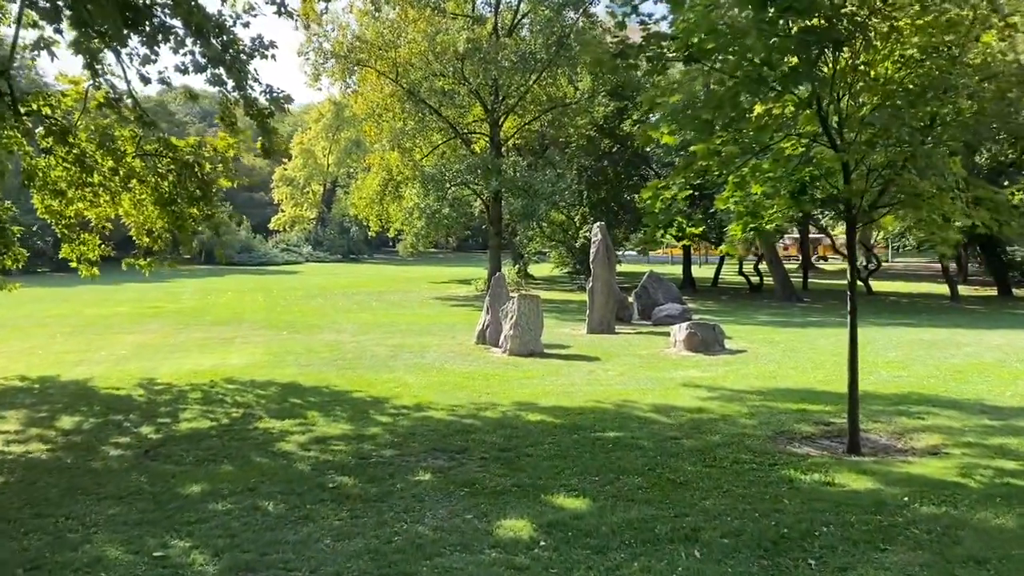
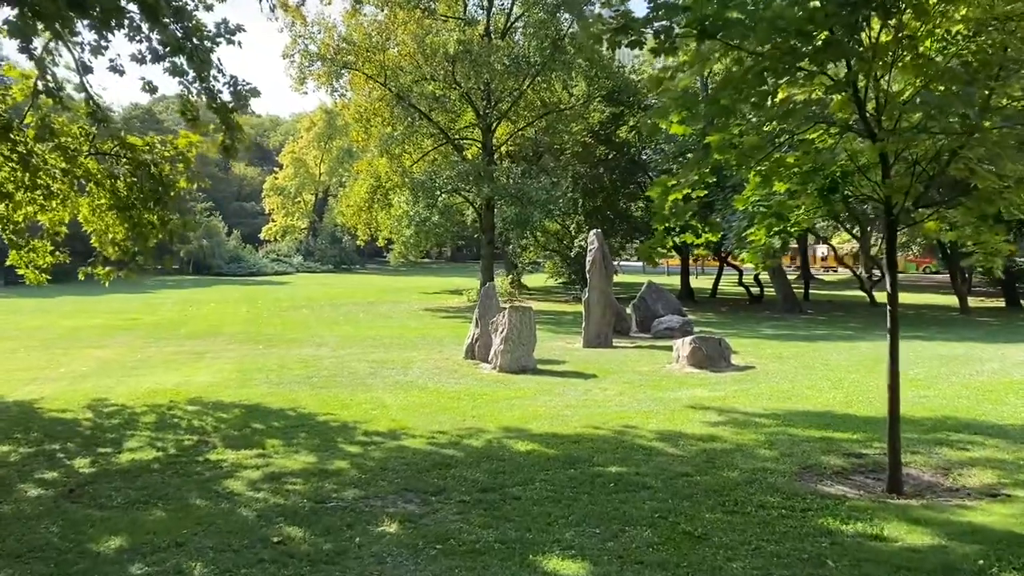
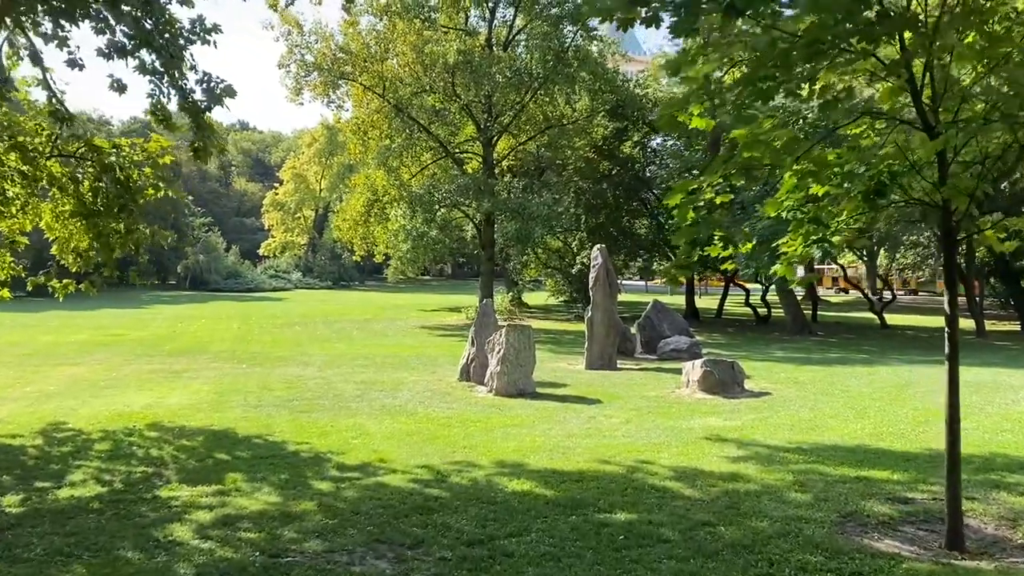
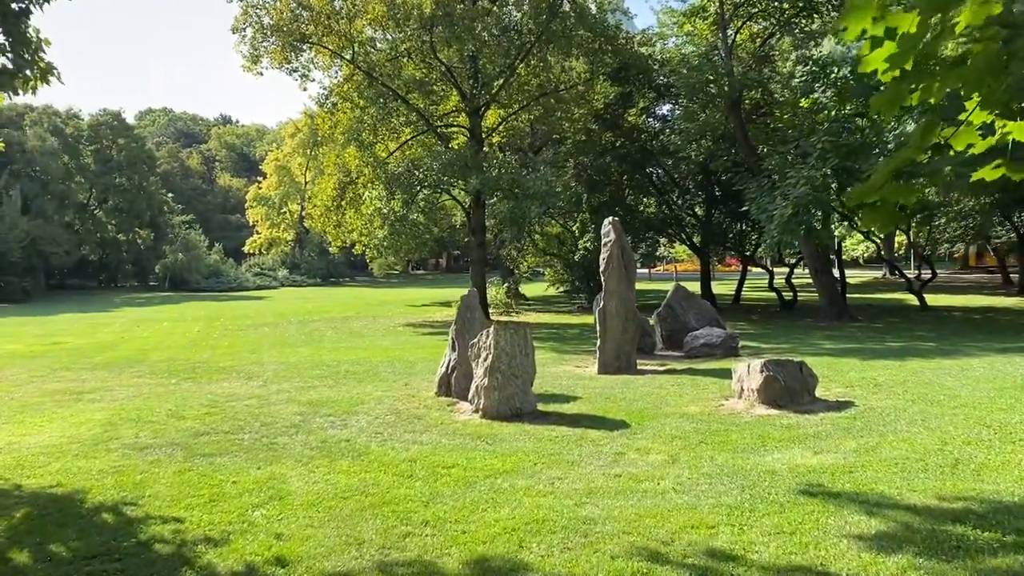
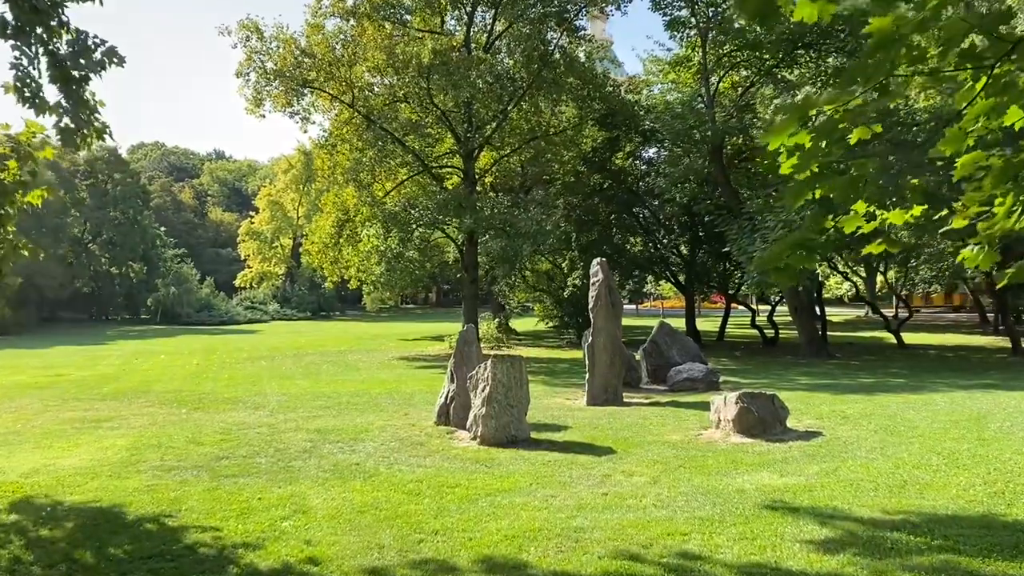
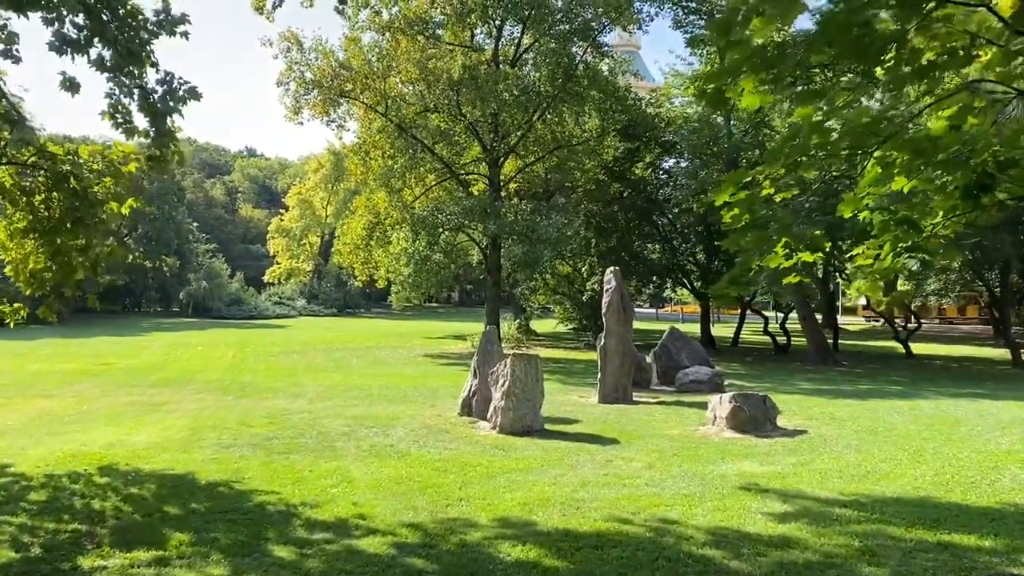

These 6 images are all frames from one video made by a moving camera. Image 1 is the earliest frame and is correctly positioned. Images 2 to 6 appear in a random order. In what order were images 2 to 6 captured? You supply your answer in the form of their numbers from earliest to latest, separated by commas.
2, 3, 6, 5, 4
